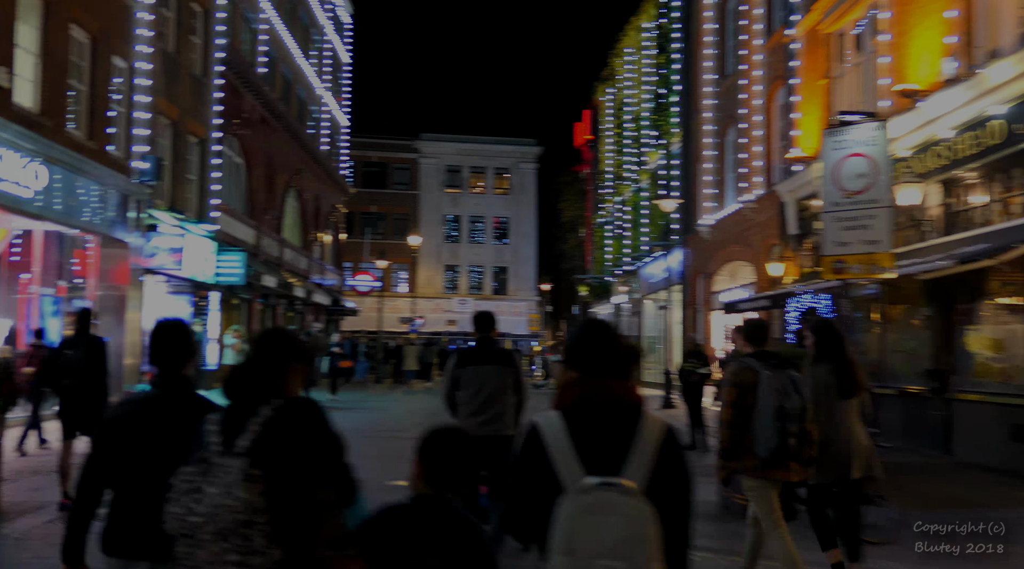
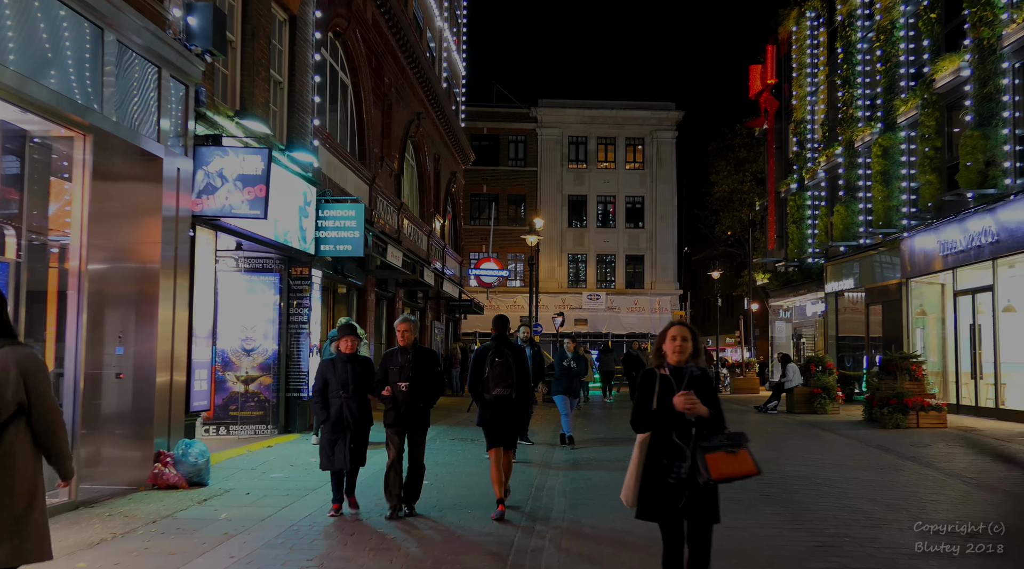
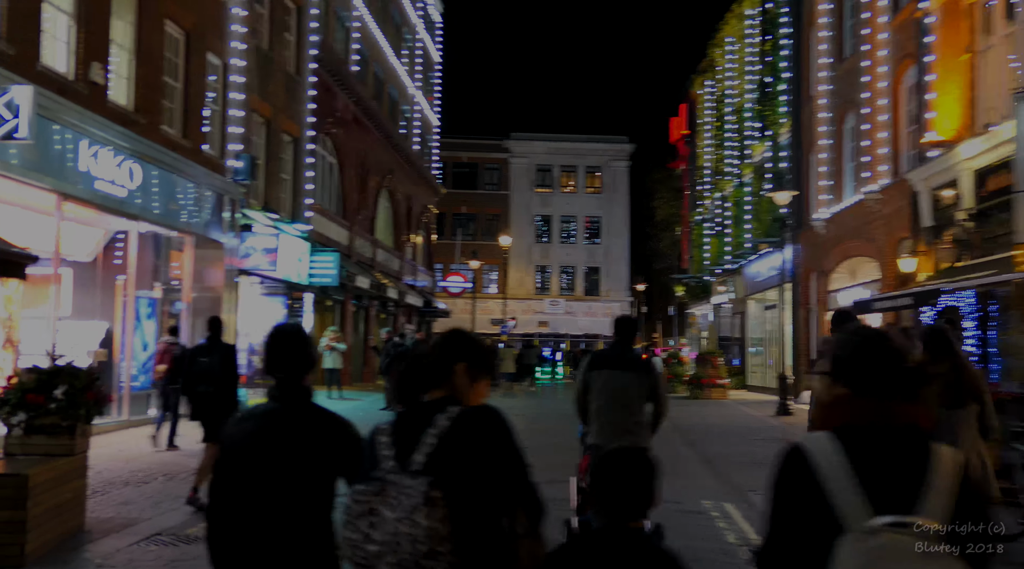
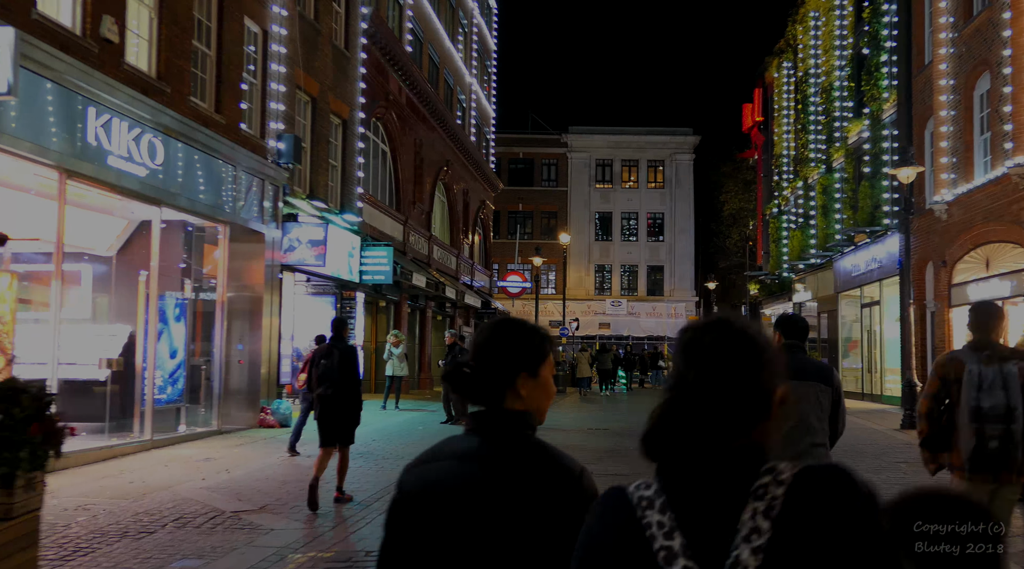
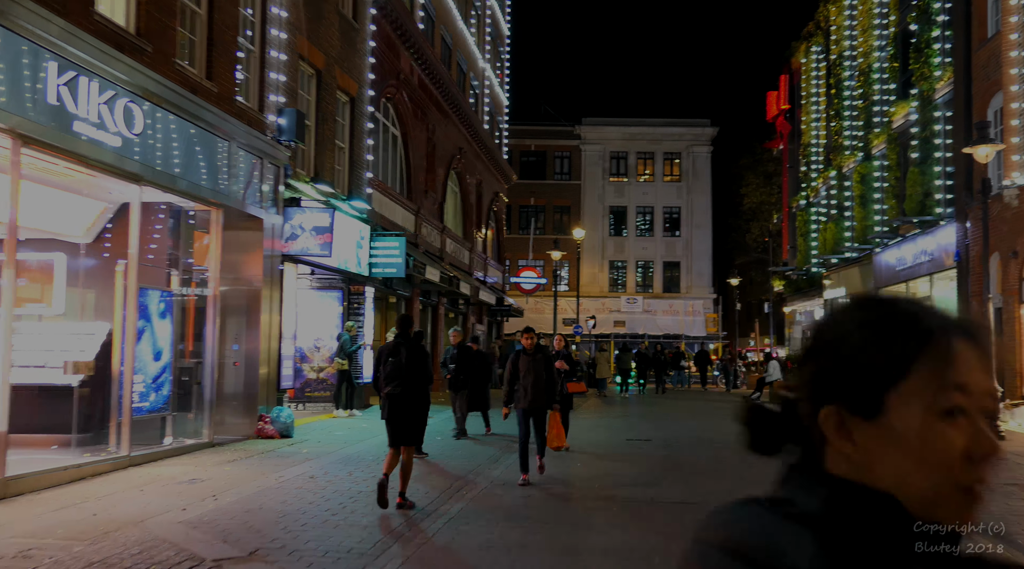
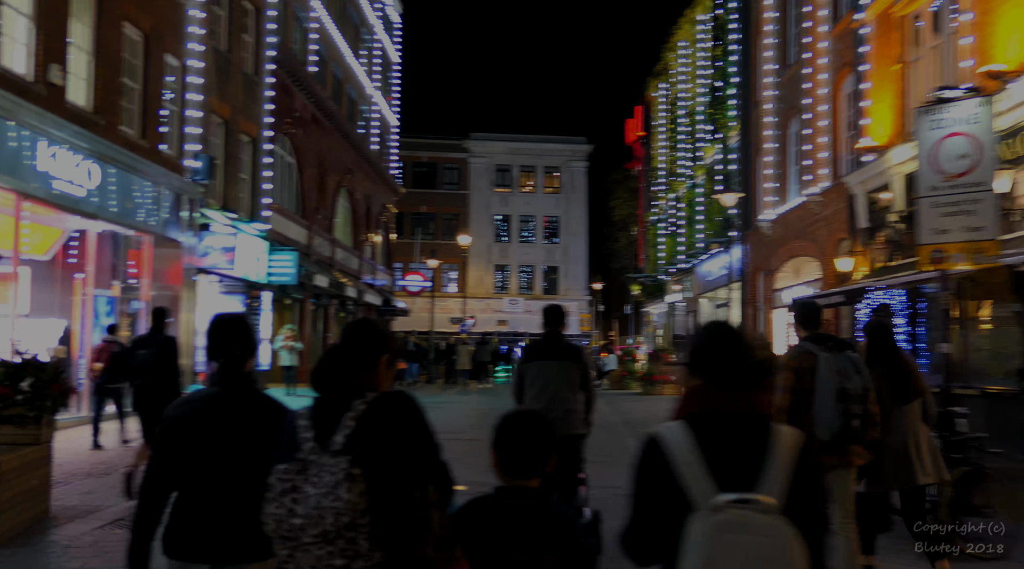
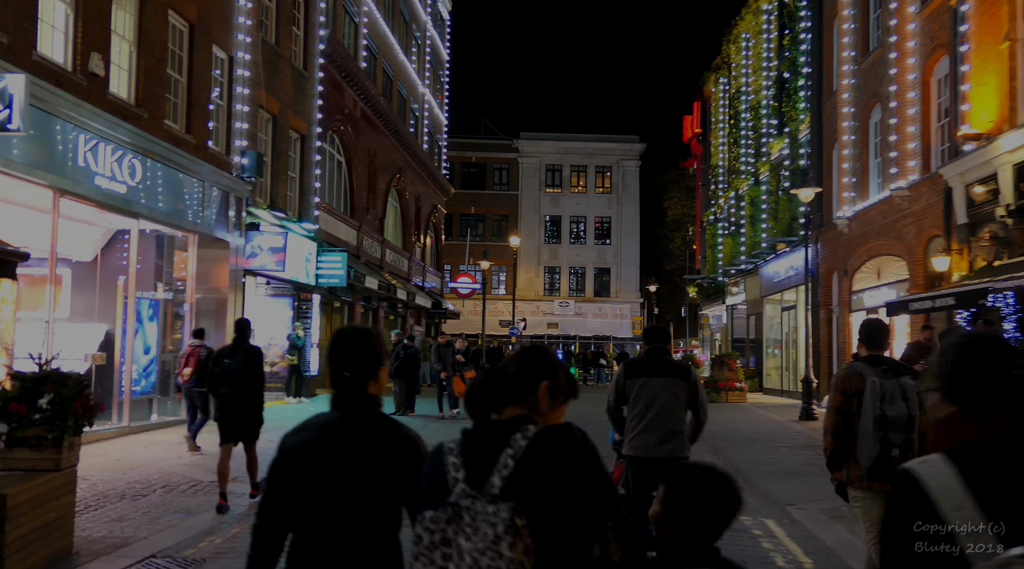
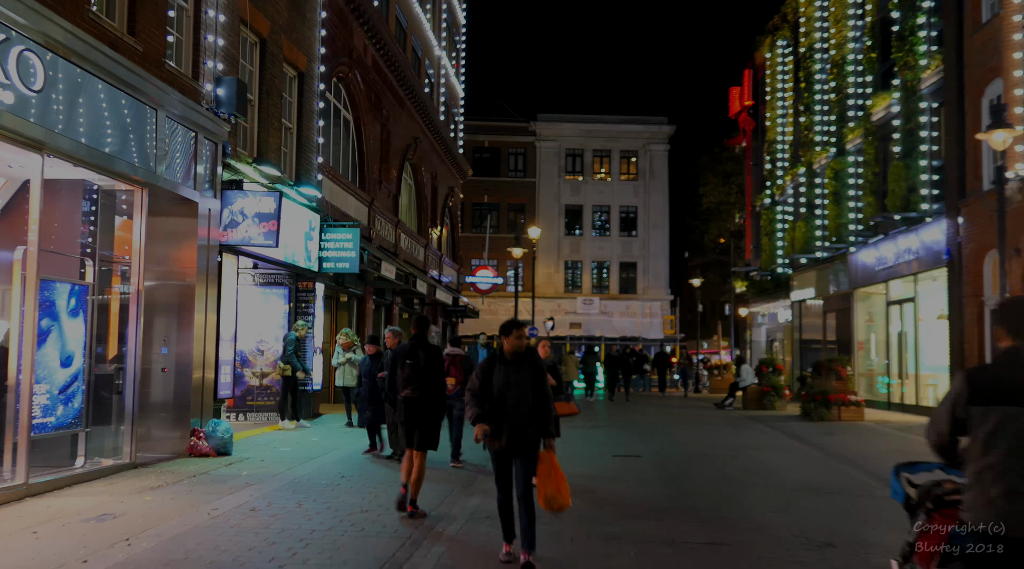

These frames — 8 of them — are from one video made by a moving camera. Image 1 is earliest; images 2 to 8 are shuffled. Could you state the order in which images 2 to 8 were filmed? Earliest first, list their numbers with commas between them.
6, 3, 7, 4, 5, 8, 2
